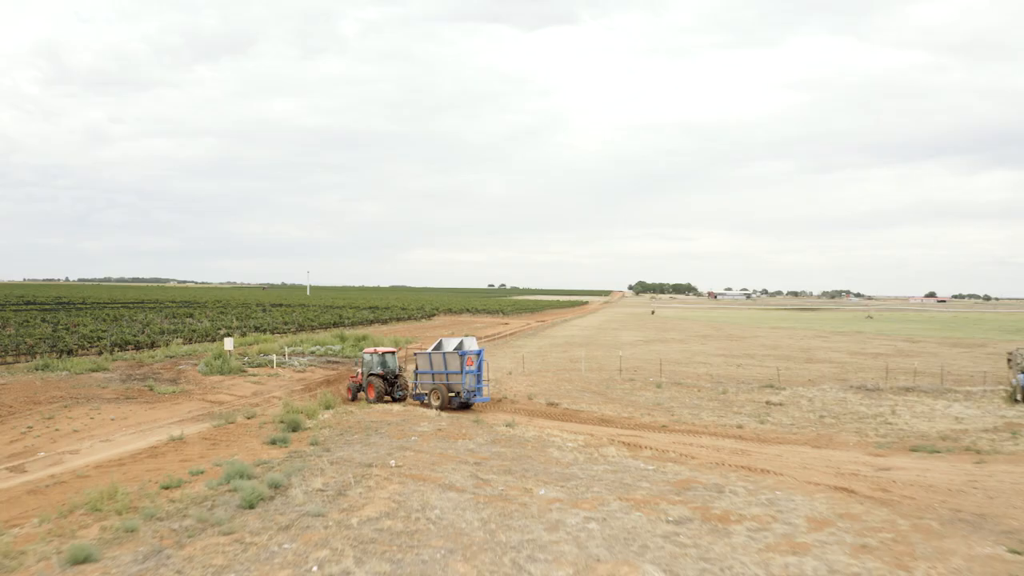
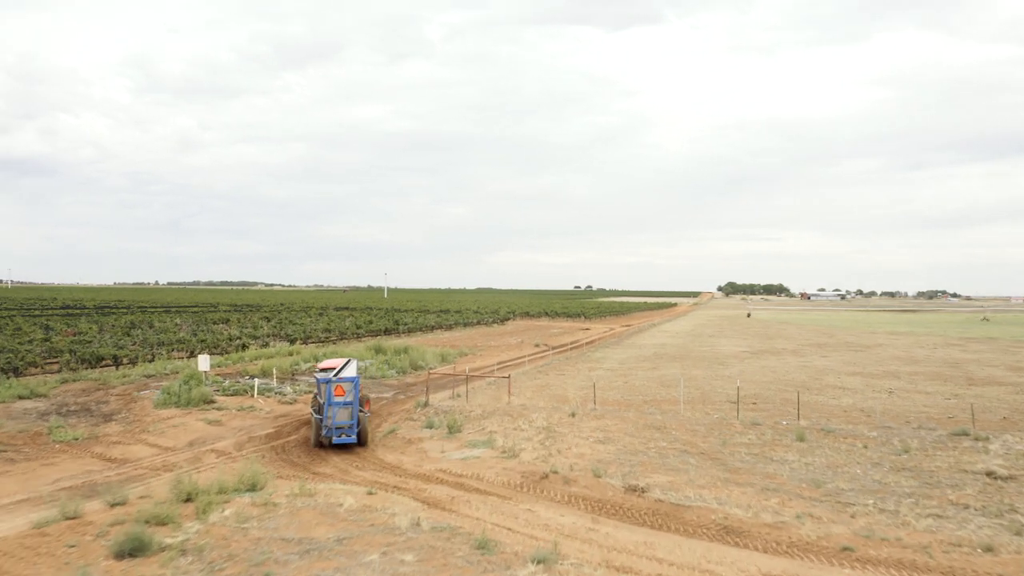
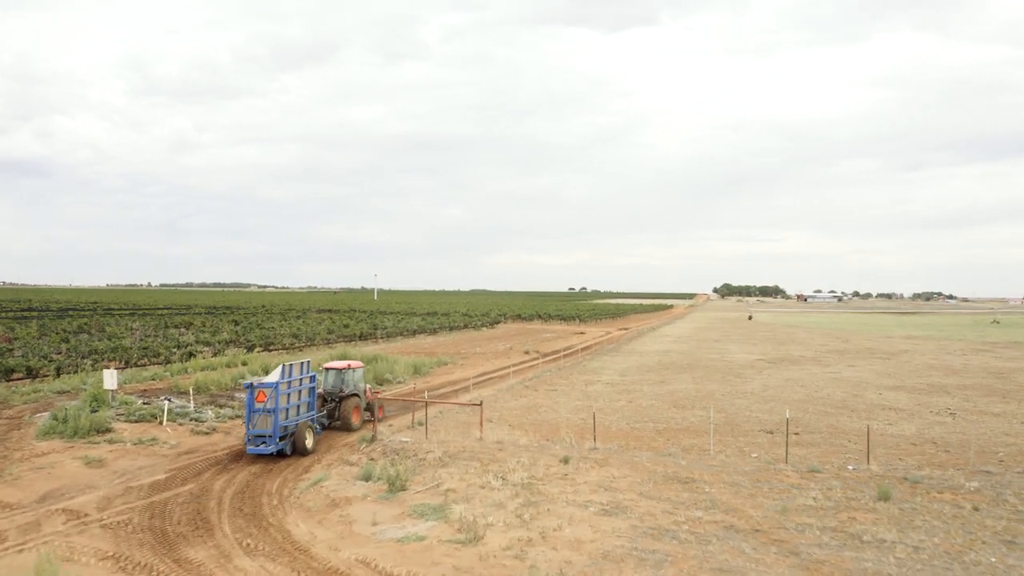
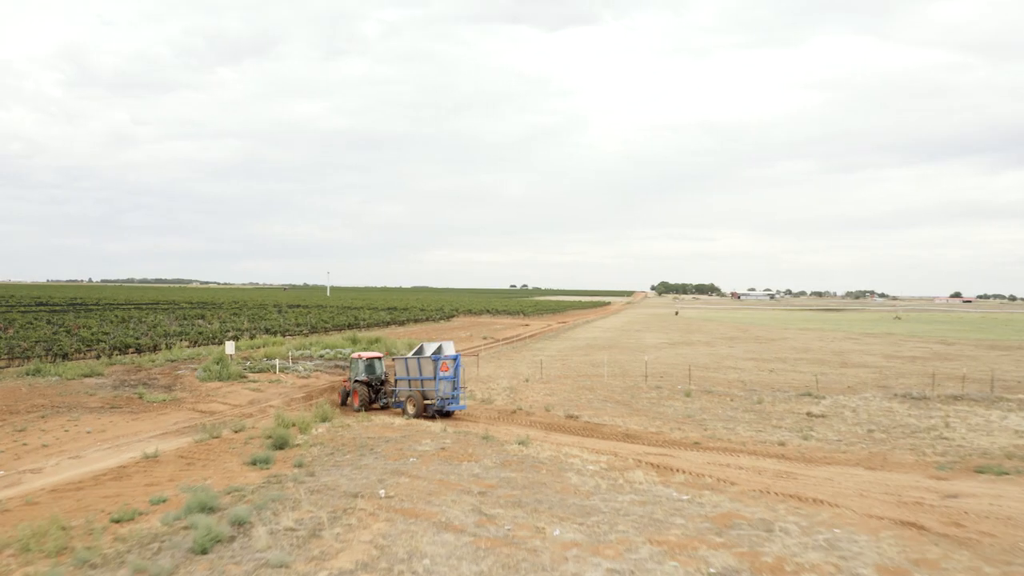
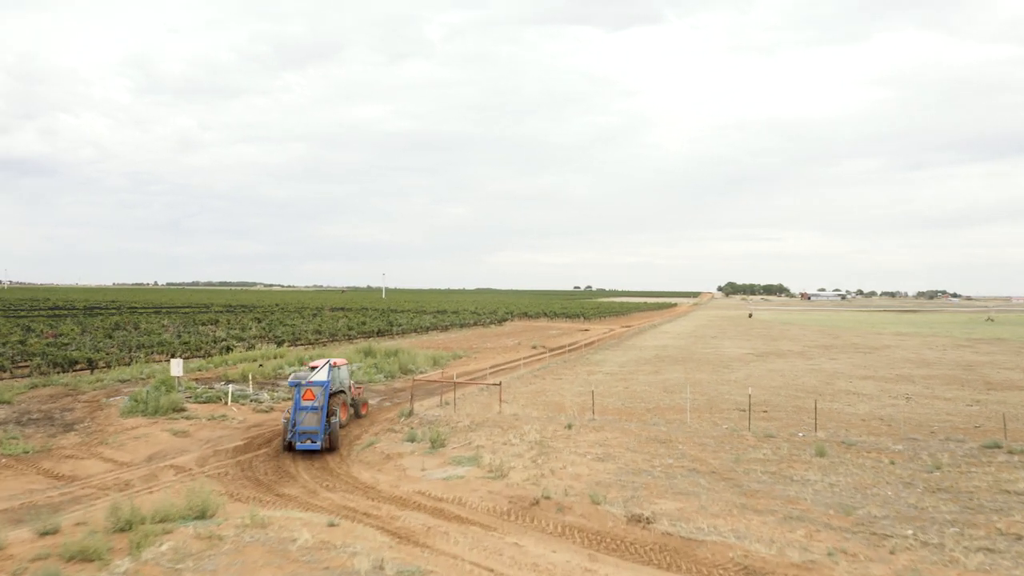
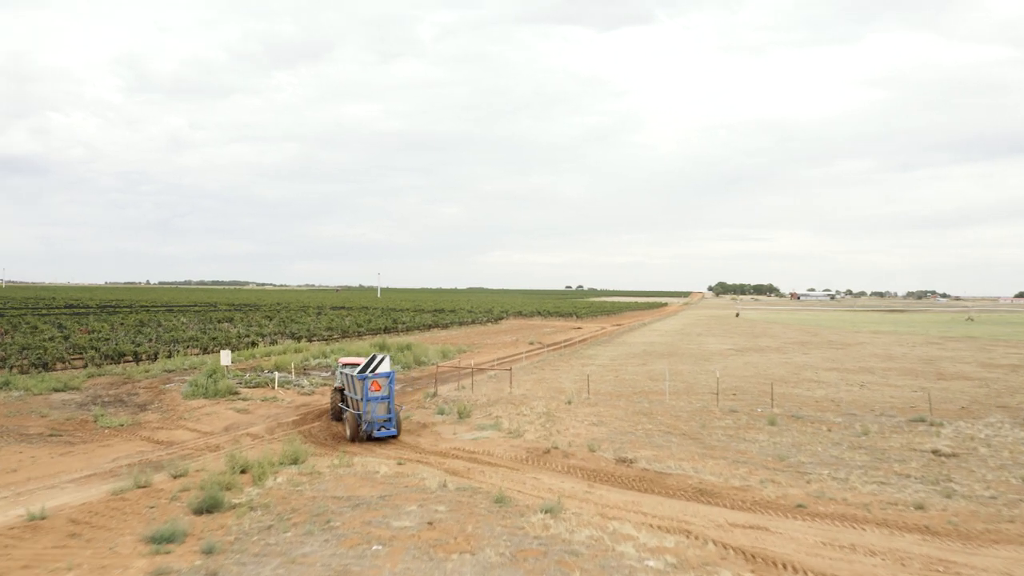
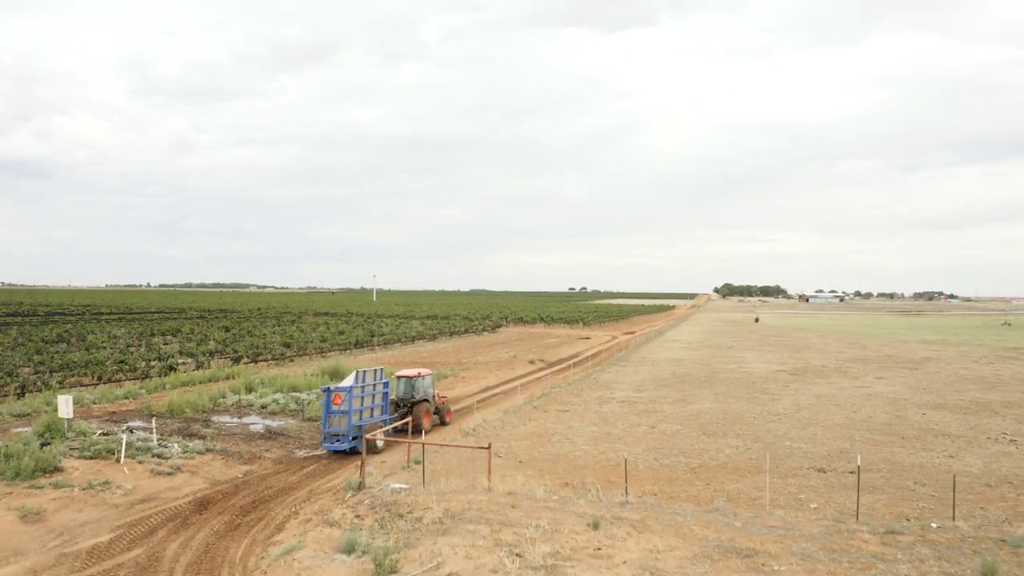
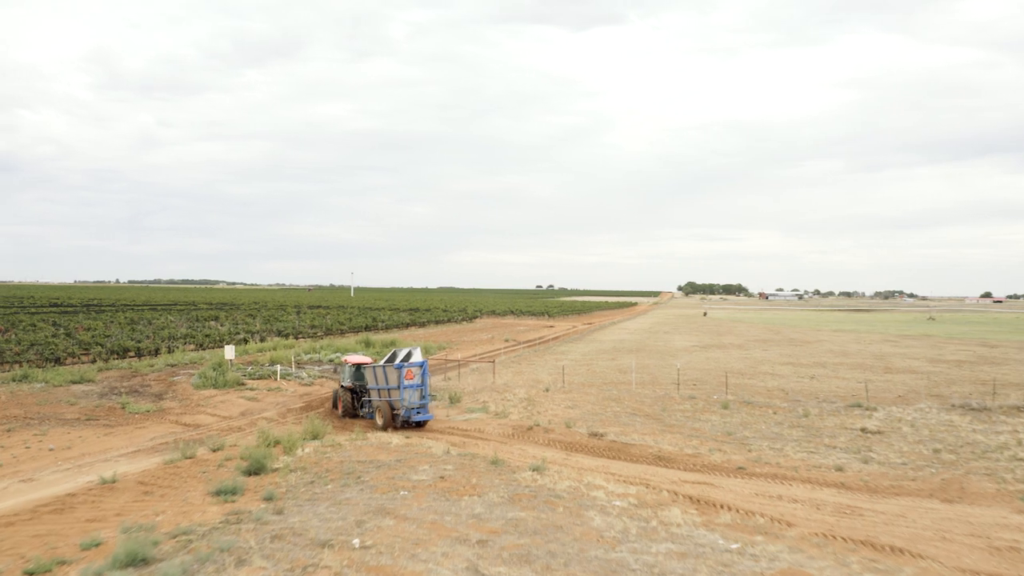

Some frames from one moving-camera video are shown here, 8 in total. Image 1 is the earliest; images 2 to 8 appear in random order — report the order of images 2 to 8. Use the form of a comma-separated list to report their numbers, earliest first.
4, 8, 6, 2, 5, 3, 7
